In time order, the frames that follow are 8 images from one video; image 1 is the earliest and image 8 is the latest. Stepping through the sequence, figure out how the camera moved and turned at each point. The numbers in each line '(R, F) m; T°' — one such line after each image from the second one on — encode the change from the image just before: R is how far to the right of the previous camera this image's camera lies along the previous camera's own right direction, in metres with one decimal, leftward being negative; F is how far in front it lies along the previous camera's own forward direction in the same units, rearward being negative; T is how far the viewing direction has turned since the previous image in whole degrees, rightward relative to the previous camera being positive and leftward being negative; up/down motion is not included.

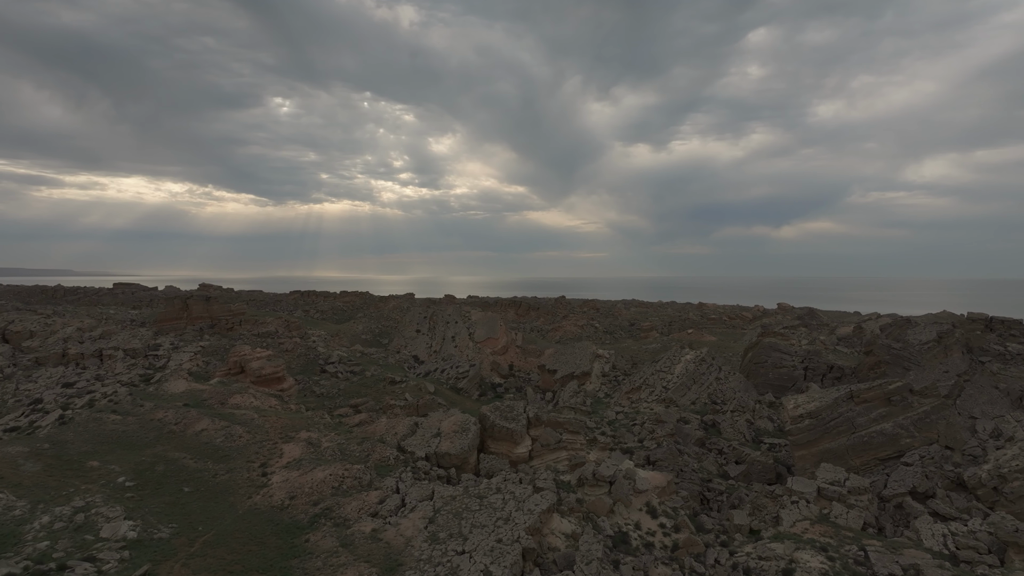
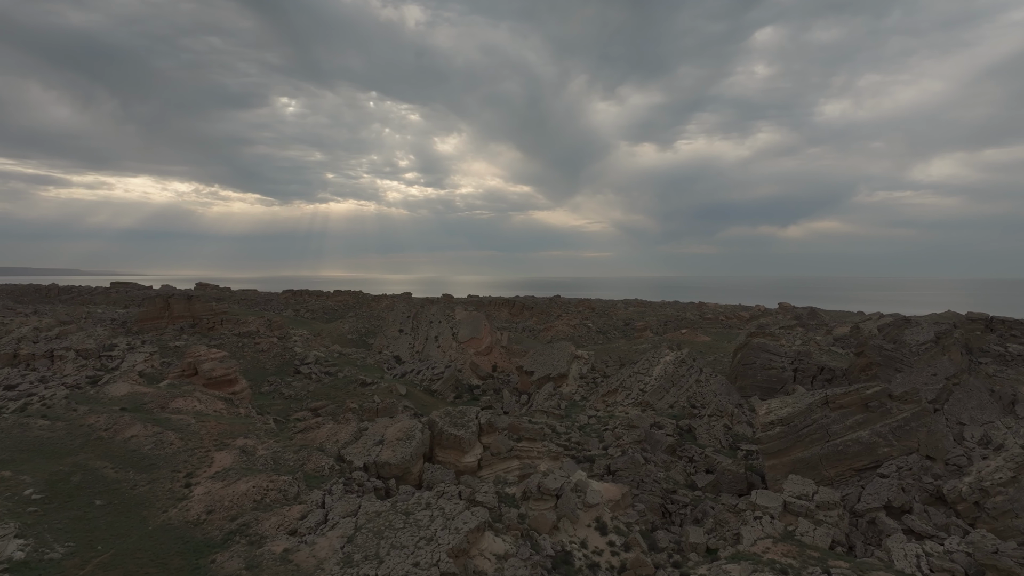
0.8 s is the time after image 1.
(+1.1, +1.1) m; 0°
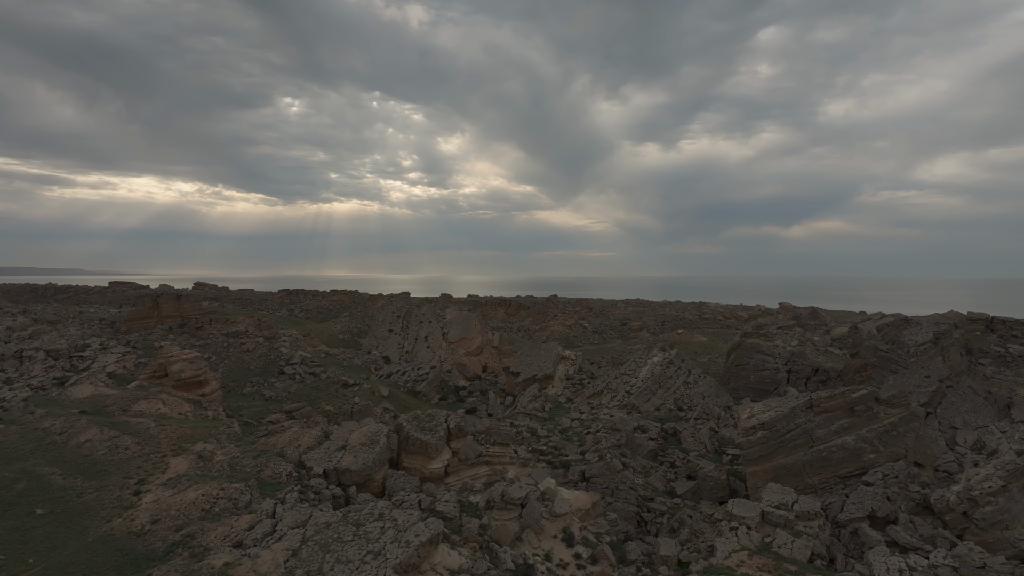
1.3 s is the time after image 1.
(+0.6, +0.6) m; 0°
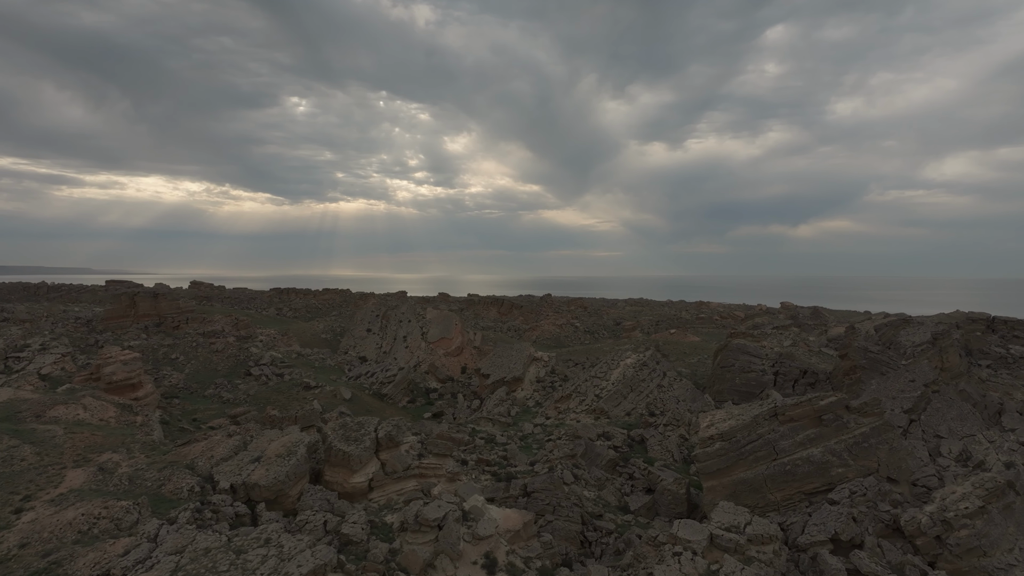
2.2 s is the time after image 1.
(+1.3, +1.3) m; -1°
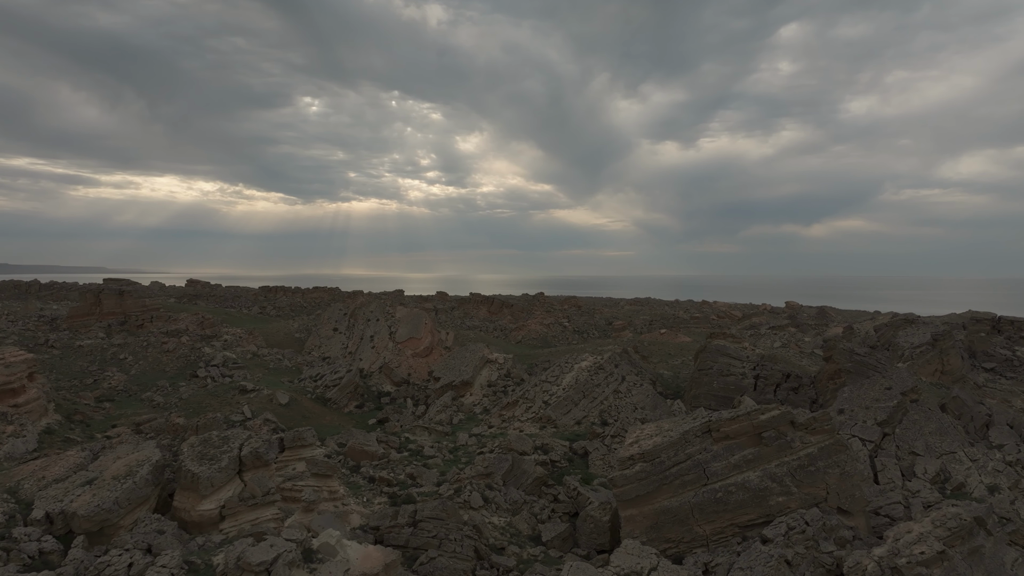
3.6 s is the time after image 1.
(+1.9, +2.1) m; -1°
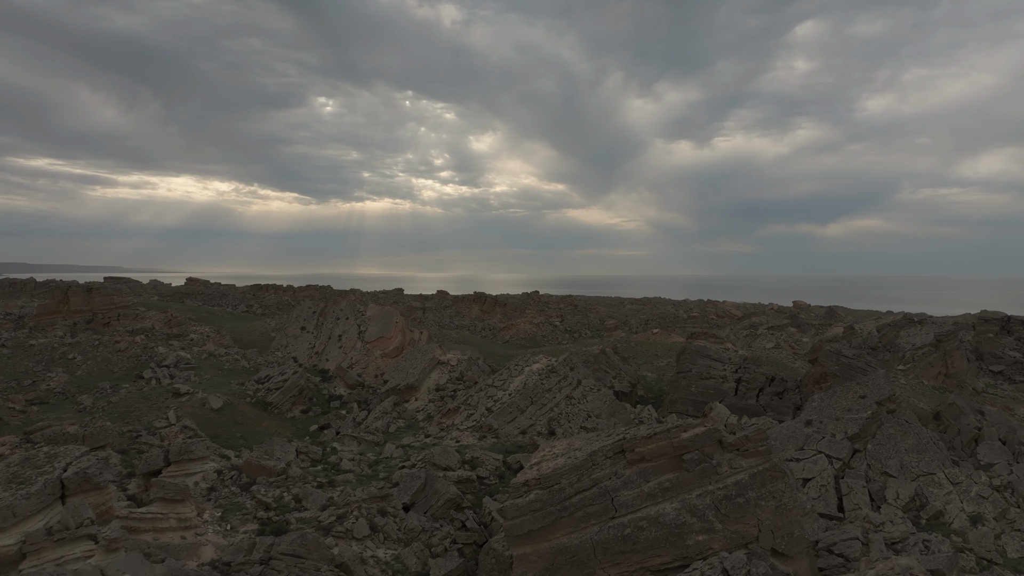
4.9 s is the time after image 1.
(+1.8, +2.0) m; -1°
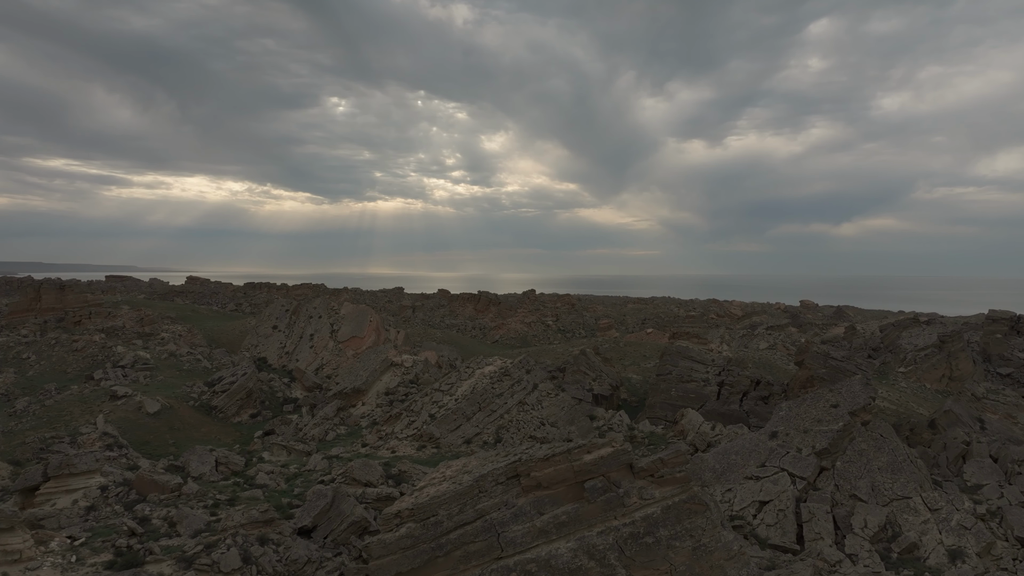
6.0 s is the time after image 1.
(+1.4, +1.7) m; -1°
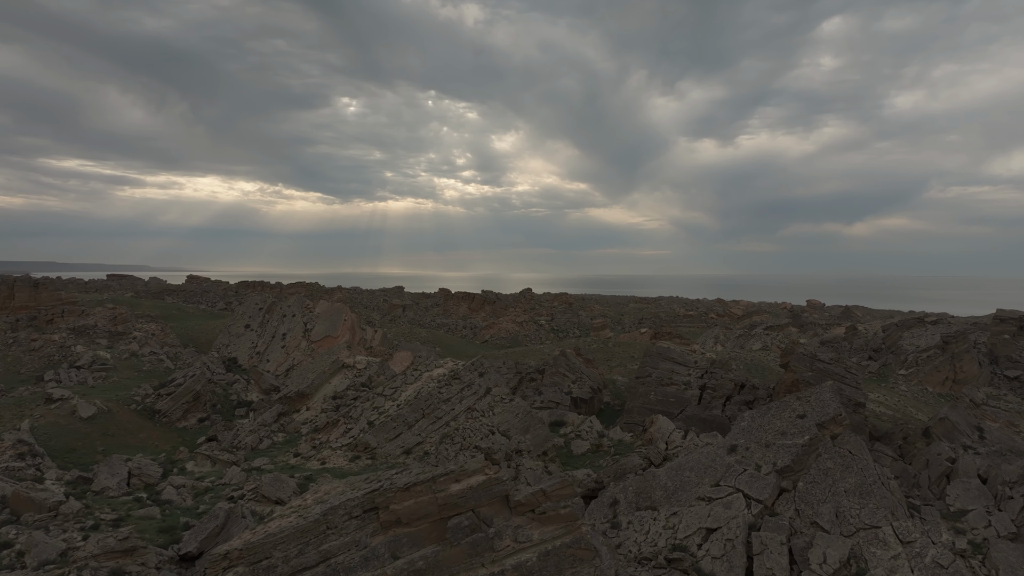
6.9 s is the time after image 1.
(+1.3, +1.5) m; -1°
